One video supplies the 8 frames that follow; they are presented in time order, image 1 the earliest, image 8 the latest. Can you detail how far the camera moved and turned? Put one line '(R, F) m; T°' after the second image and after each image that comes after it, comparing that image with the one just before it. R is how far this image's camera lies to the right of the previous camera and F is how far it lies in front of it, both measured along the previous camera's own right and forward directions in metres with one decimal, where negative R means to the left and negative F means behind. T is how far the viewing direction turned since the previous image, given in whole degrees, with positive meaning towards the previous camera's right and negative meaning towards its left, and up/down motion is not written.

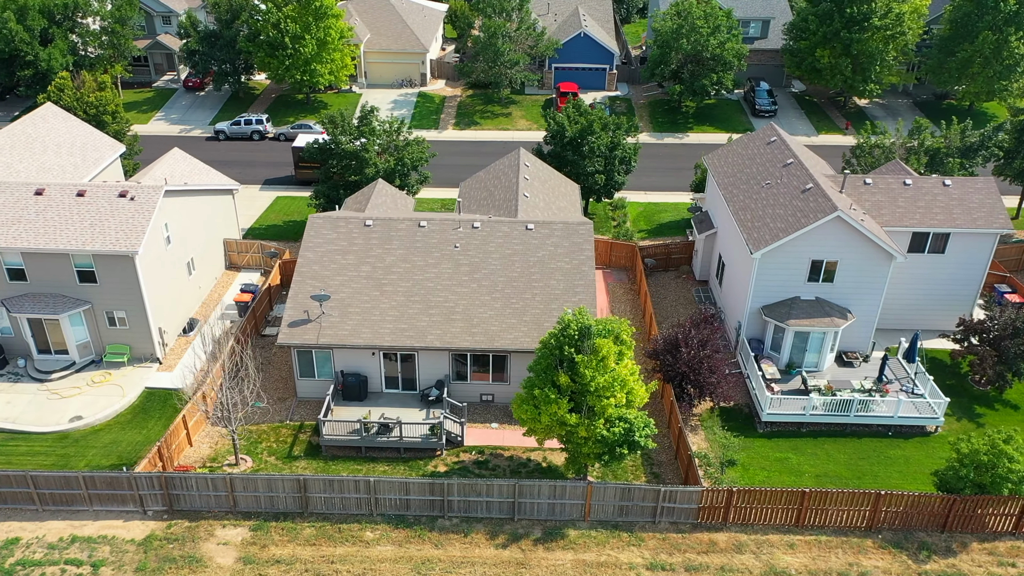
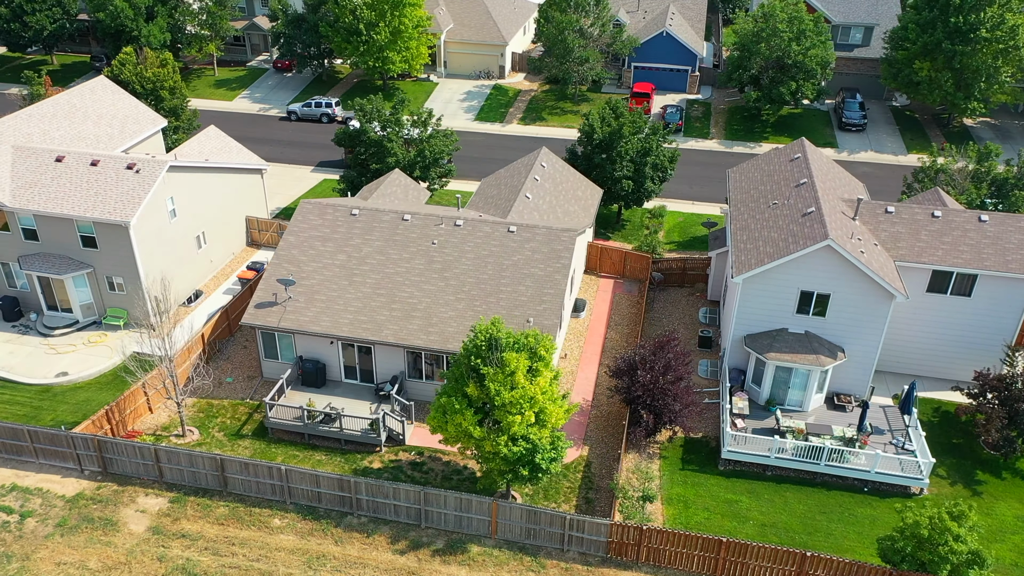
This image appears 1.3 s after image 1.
(+5.5, +1.2) m; -9°
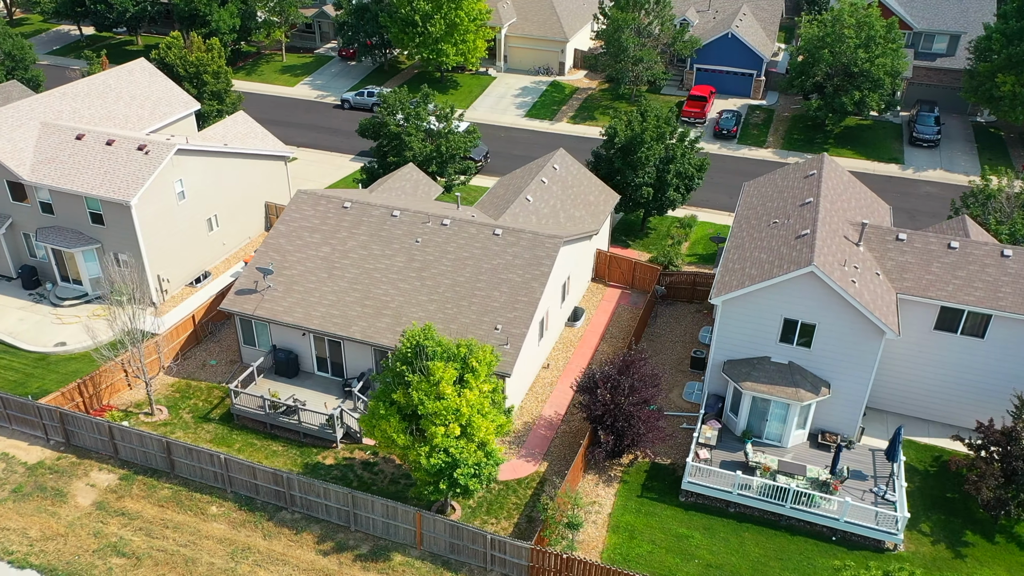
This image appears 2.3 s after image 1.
(+4.0, +1.0) m; -7°
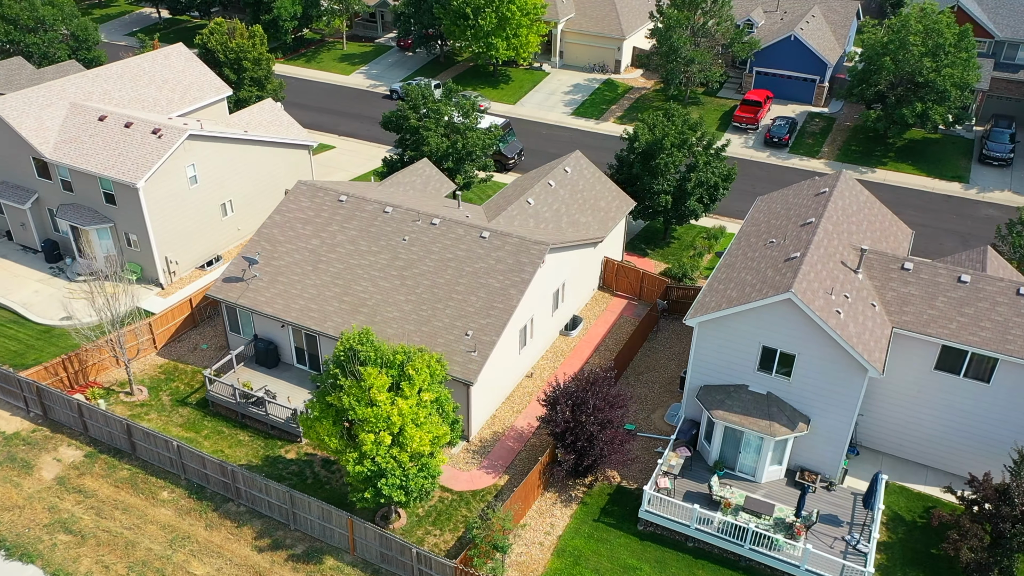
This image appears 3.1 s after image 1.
(+3.5, +1.0) m; -6°
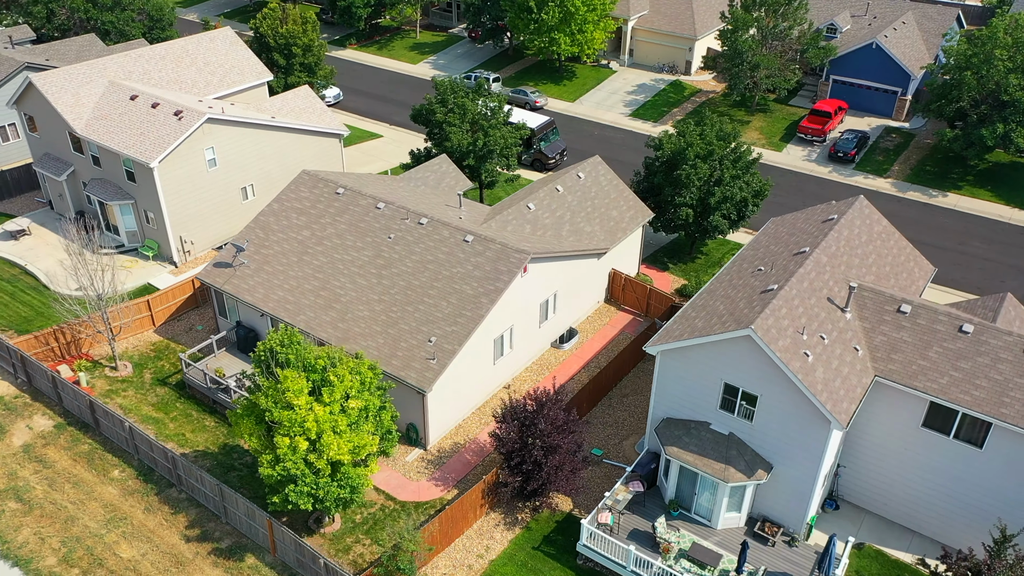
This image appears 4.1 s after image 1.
(+4.0, +1.3) m; -7°
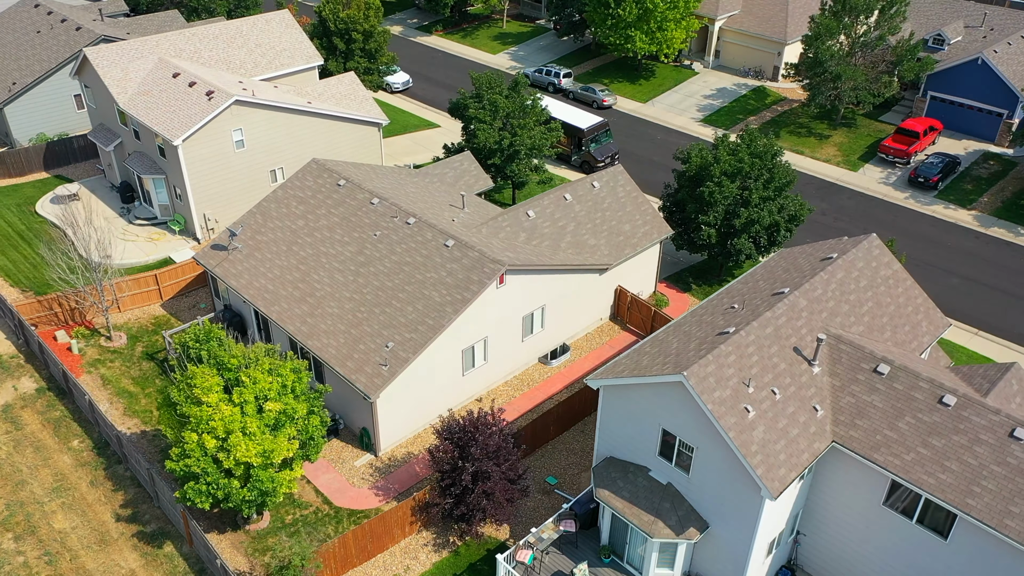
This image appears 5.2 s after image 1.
(+4.4, +1.5) m; -8°
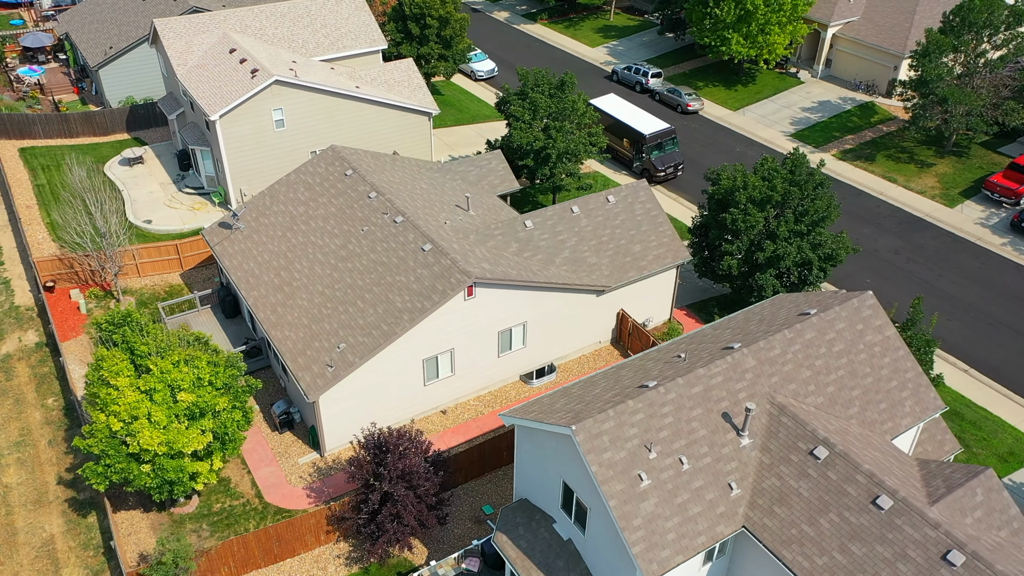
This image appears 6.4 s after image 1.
(+5.0, +1.8) m; -10°
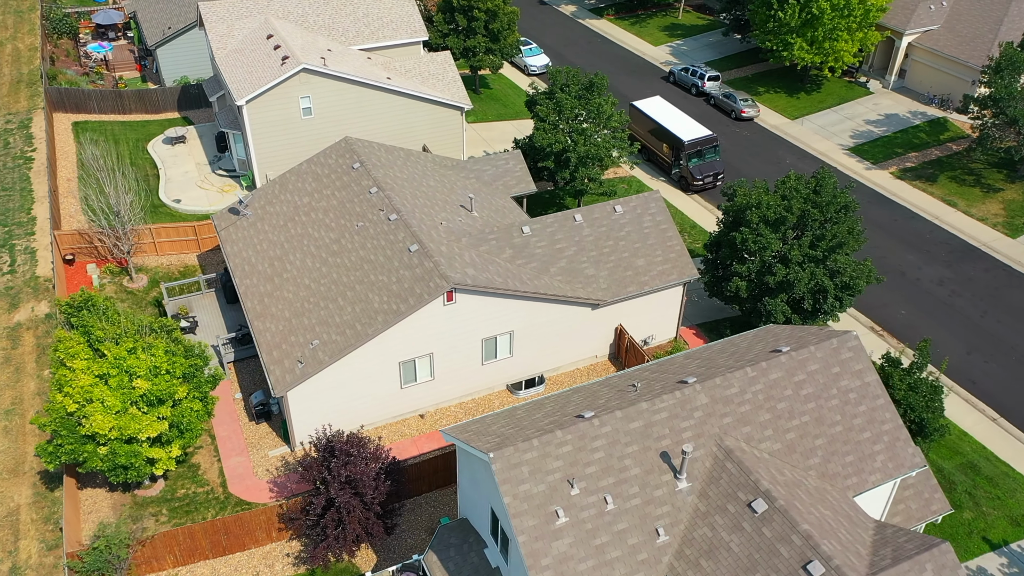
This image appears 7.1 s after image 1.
(+2.9, +0.9) m; -6°
